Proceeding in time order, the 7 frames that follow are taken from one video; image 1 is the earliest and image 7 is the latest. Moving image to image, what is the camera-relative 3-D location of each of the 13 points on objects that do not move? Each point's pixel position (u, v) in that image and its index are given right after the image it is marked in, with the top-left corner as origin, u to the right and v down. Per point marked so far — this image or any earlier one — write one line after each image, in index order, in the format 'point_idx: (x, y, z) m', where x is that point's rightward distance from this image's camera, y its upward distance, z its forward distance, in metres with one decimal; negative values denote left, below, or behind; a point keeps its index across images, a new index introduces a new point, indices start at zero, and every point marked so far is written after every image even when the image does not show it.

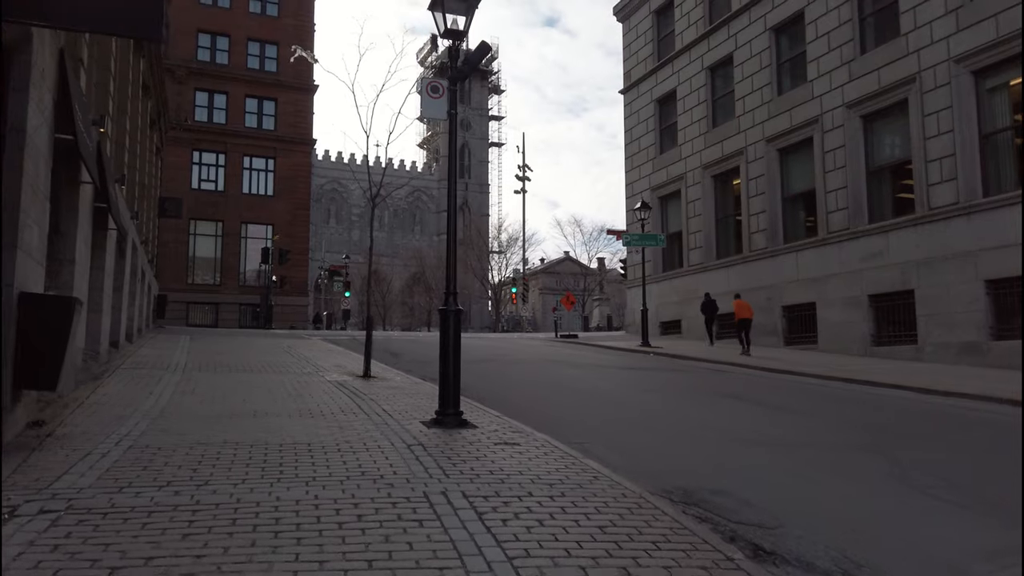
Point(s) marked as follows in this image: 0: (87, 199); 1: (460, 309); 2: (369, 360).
0: (-6.5, +1.3, +11.5) m
1: (-0.7, -0.3, +9.7) m
2: (-2.9, -1.5, +15.3) m
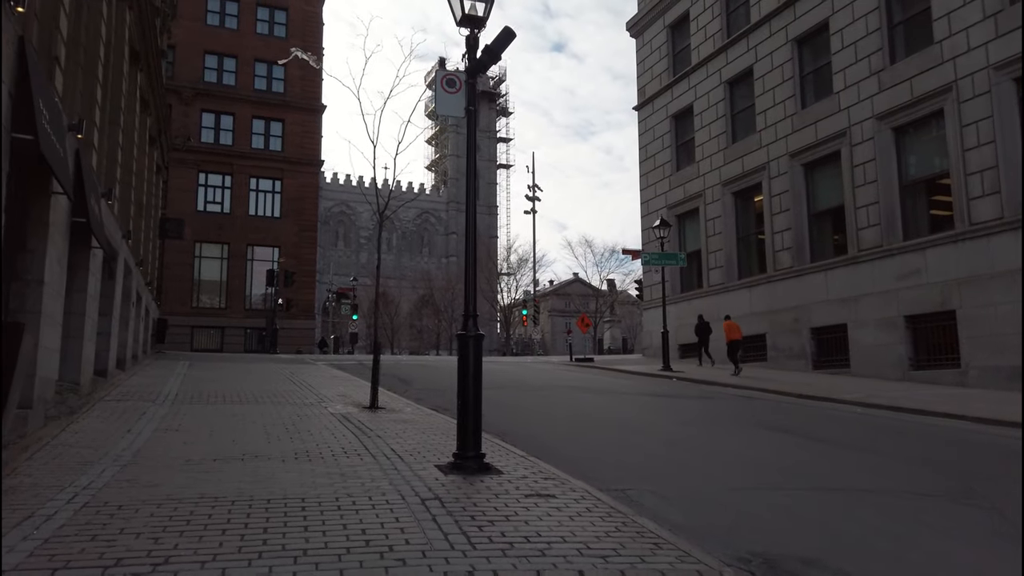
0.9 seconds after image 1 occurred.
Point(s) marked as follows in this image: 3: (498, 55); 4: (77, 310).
0: (-6.1, +1.0, +10.3) m
1: (-0.4, -0.5, +8.3) m
2: (-2.5, -1.9, +14.0) m
3: (-0.2, +2.7, +8.8) m
4: (-7.2, -0.4, +12.6) m
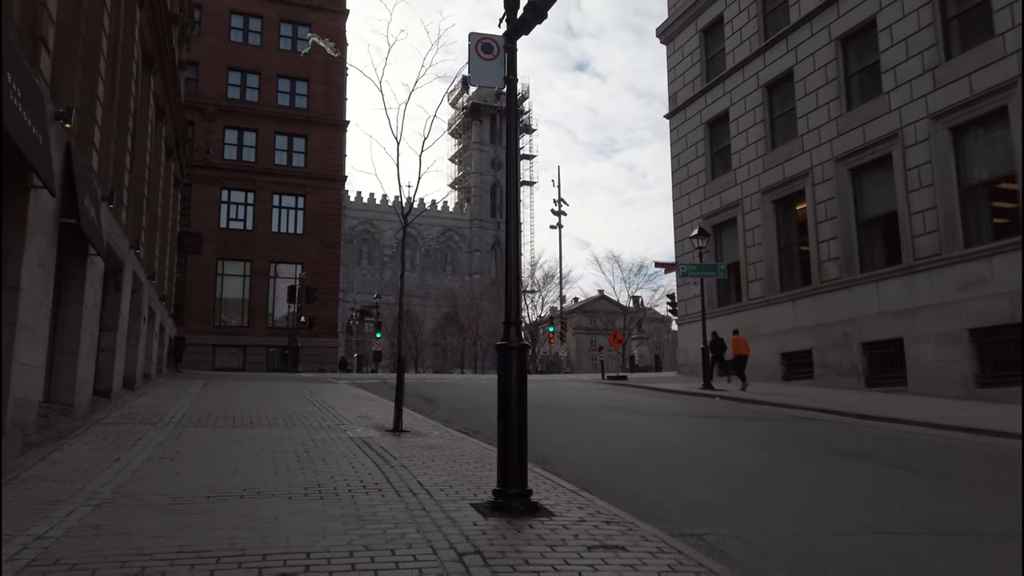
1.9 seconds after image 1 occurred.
0: (-5.6, +0.9, +9.1) m
1: (+0.1, -0.5, +6.9) m
2: (-1.9, -2.1, +12.6) m
3: (+0.3, +2.7, +7.4) m
4: (-6.6, -0.5, +11.4) m
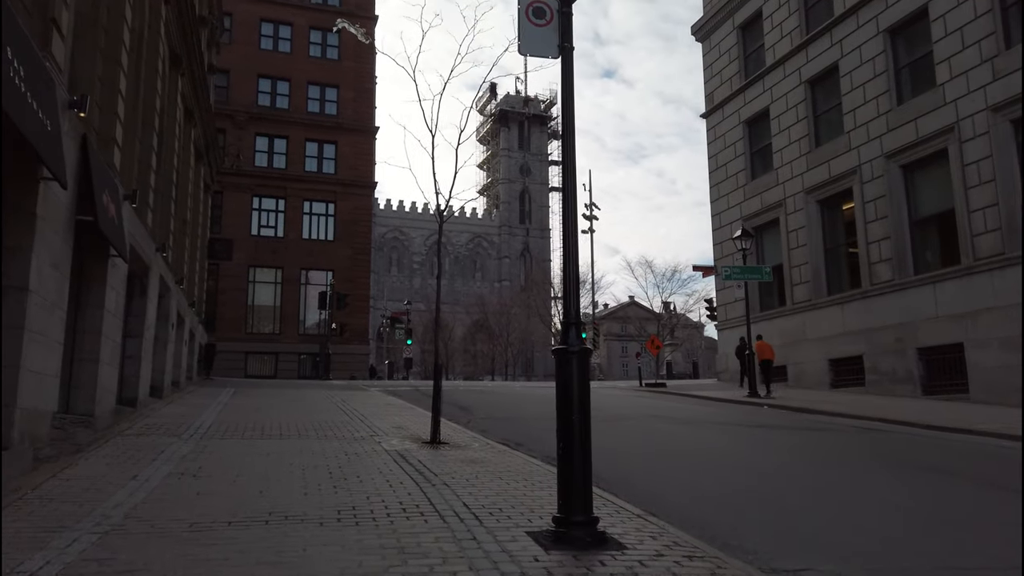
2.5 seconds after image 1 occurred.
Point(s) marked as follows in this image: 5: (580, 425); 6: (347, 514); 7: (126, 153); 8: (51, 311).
0: (-5.1, +0.8, +8.4) m
1: (+0.6, -0.5, +6.0) m
2: (-1.1, -2.1, +11.8) m
3: (+0.8, +2.7, +6.6) m
4: (-6.0, -0.6, +10.8) m
5: (+0.5, -1.1, +5.9) m
6: (-1.4, -1.9, +6.5) m
7: (-6.9, +2.4, +13.4) m
8: (-5.1, -0.3, +8.3) m
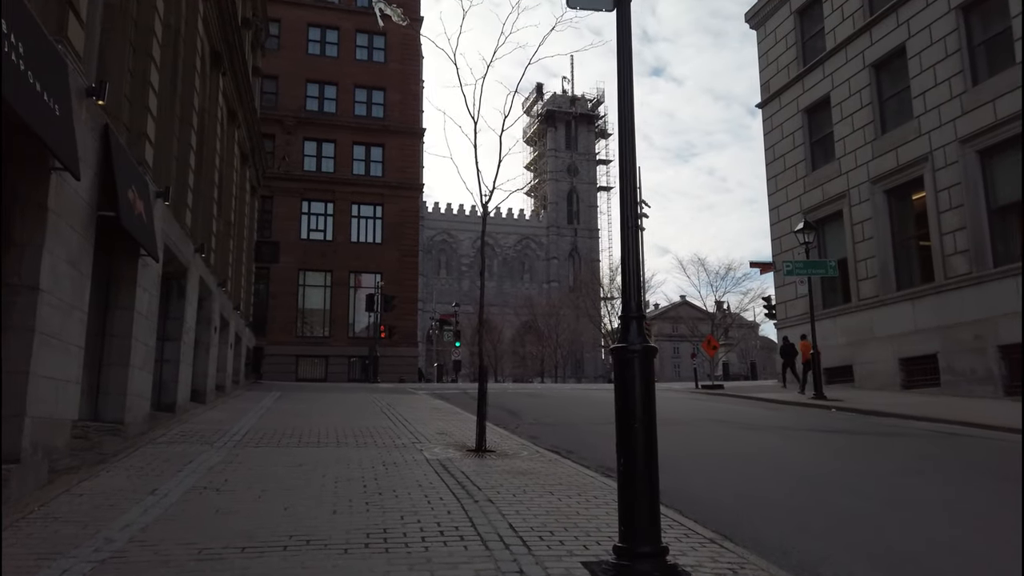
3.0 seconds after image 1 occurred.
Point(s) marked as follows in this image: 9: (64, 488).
0: (-4.6, +0.9, +7.9) m
1: (+1.0, -0.4, +5.1) m
2: (-0.4, -2.1, +11.0) m
3: (+1.1, +2.8, +5.7) m
4: (-5.3, -0.6, +10.3) m
5: (+0.9, -1.0, +5.0) m
6: (-1.0, -1.9, +5.7) m
7: (-6.0, +2.4, +13.0) m
8: (-4.6, -0.2, +7.7) m
9: (-4.2, -1.9, +7.1) m
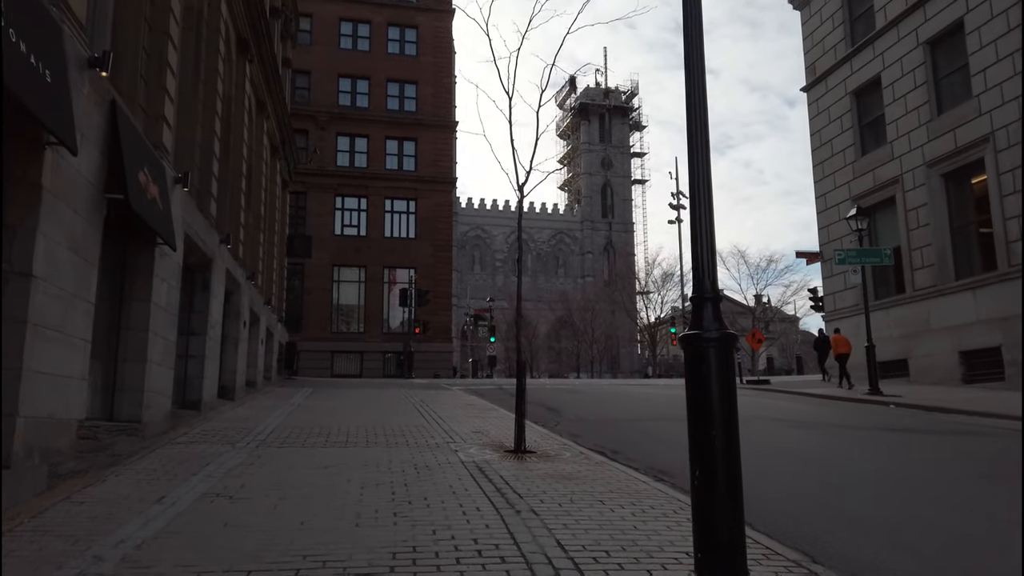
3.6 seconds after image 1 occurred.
0: (-4.2, +1.0, +7.2) m
1: (+1.2, -0.3, +4.3) m
2: (+0.2, -1.9, +10.1) m
3: (+1.4, +2.9, +4.8) m
4: (-4.8, -0.5, +9.7) m
5: (+1.2, -0.9, +4.1) m
6: (-0.7, -1.8, +4.9) m
7: (-5.4, +2.5, +12.4) m
8: (-4.2, -0.1, +7.1) m
9: (-3.8, -1.8, +6.5) m
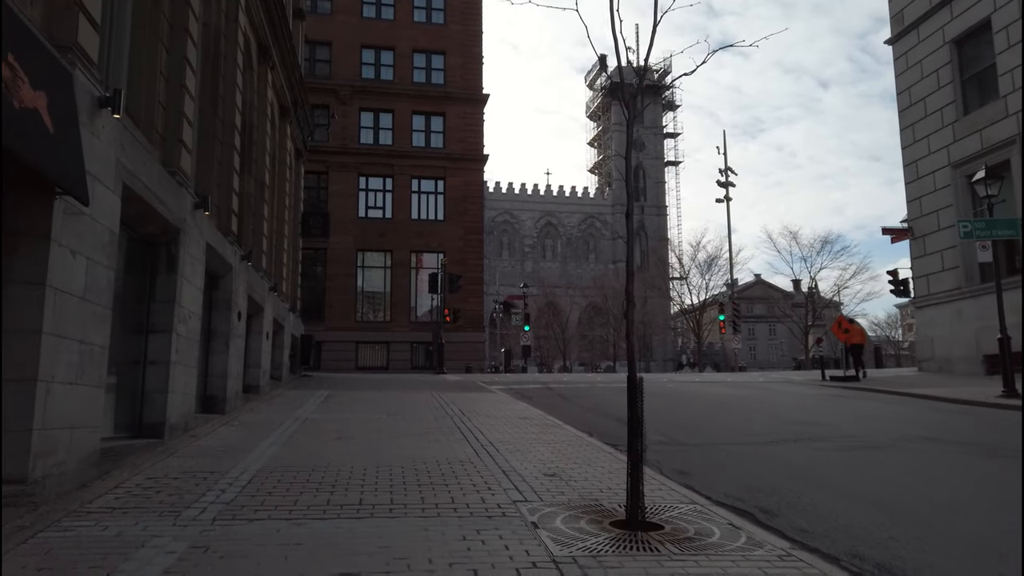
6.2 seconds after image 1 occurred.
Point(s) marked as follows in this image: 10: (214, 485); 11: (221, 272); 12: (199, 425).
0: (-3.3, +1.1, +3.5) m
1: (+1.9, -0.1, +0.4) m
2: (+1.1, -1.7, +6.3) m
3: (+2.1, +3.1, +0.8) m
4: (-3.9, -0.3, +6.0) m
5: (+1.9, -0.7, +0.3) m
6: (0.0, -1.6, +1.1) m
7: (-4.4, +2.8, +8.7) m
8: (-3.3, 0.0, +3.4) m
9: (-3.0, -1.6, +2.8) m
10: (-2.9, -1.9, +7.4) m
11: (-5.1, +0.3, +13.3) m
12: (-4.7, -2.0, +11.3) m
